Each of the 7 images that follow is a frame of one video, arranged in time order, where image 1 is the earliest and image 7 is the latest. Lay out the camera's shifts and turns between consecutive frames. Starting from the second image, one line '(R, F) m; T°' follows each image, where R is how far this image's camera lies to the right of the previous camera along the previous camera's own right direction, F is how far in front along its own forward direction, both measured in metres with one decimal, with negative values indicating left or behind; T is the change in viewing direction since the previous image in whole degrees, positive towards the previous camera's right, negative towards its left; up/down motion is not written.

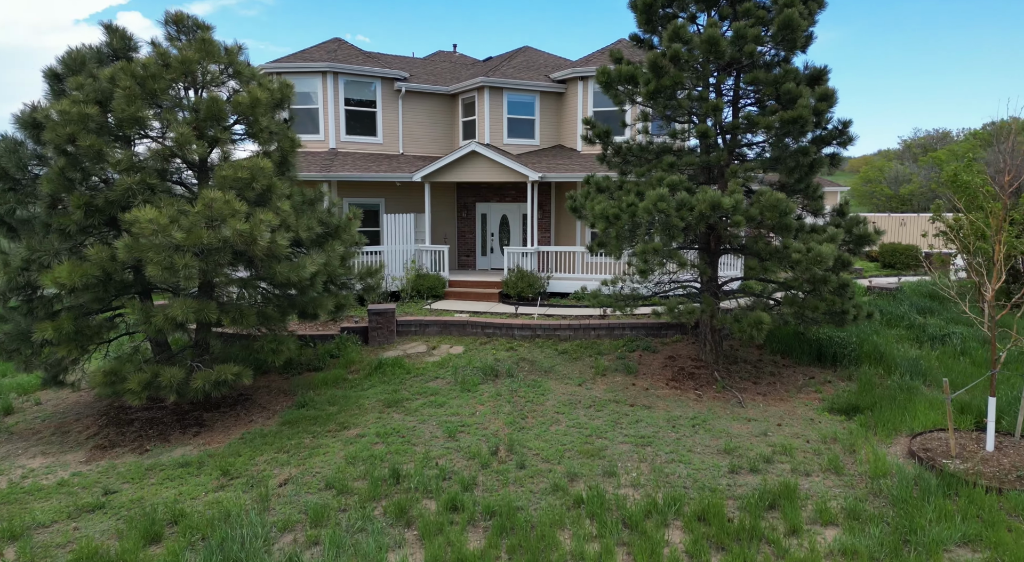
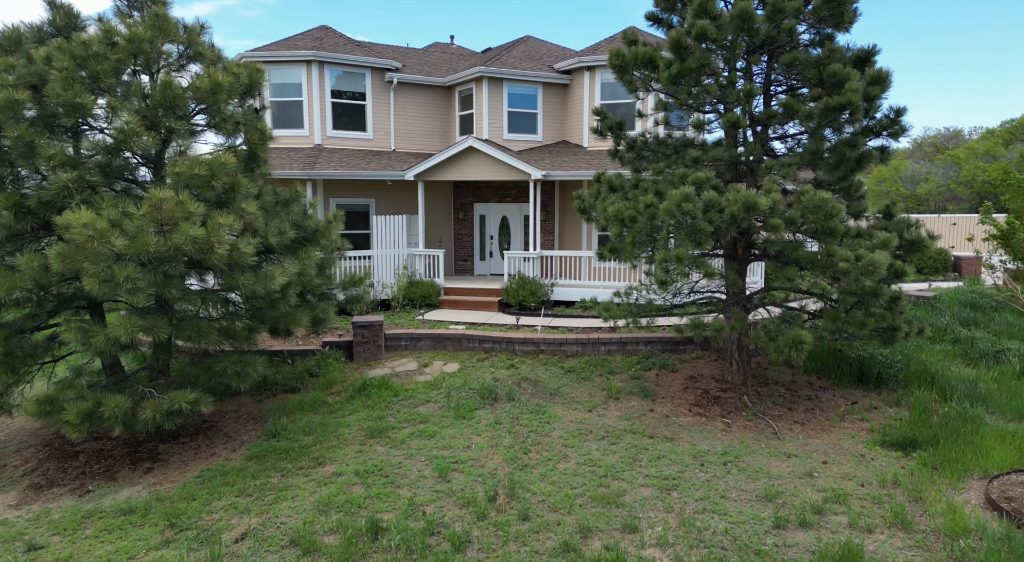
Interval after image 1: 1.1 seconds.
(0.0, +1.0) m; 0°
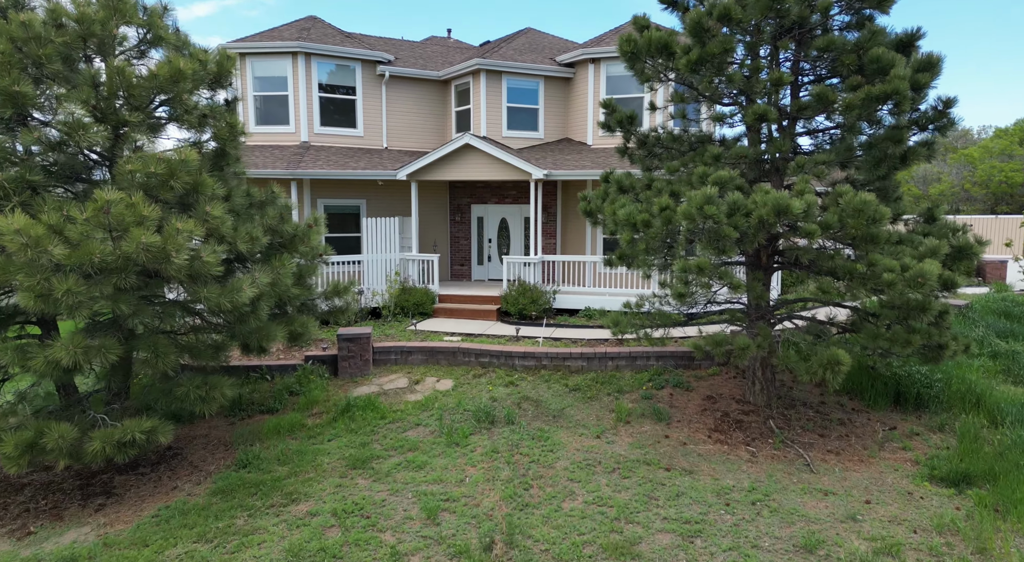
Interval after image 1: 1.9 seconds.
(0.0, +0.8) m; 0°
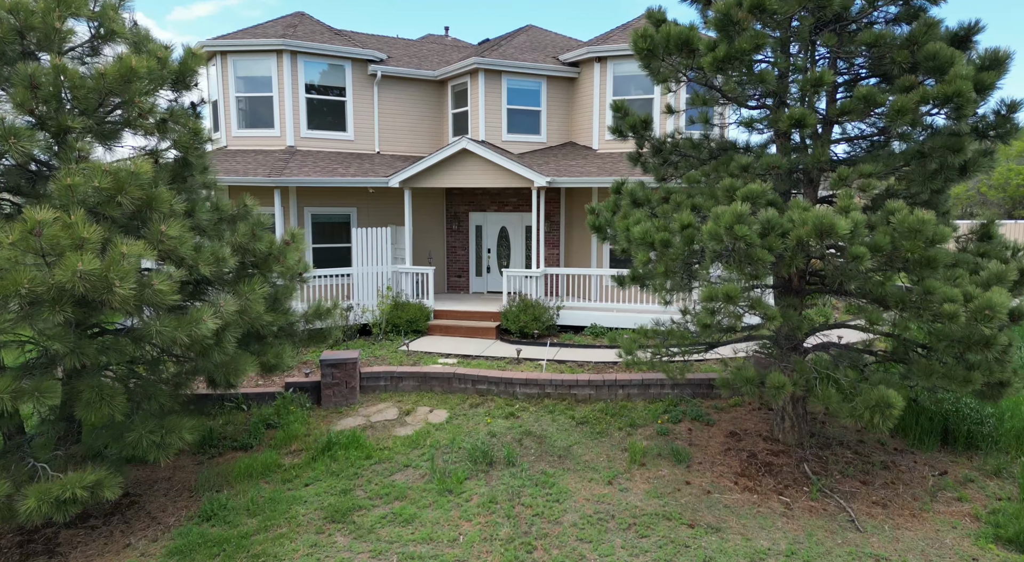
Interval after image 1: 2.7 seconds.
(0.0, +0.8) m; 0°
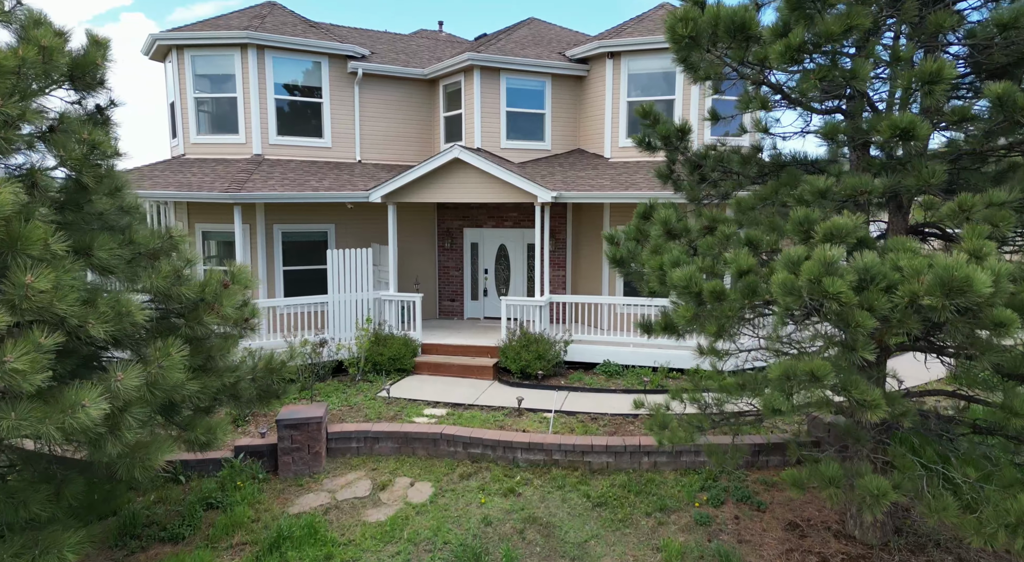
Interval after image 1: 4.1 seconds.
(0.0, +1.4) m; 0°
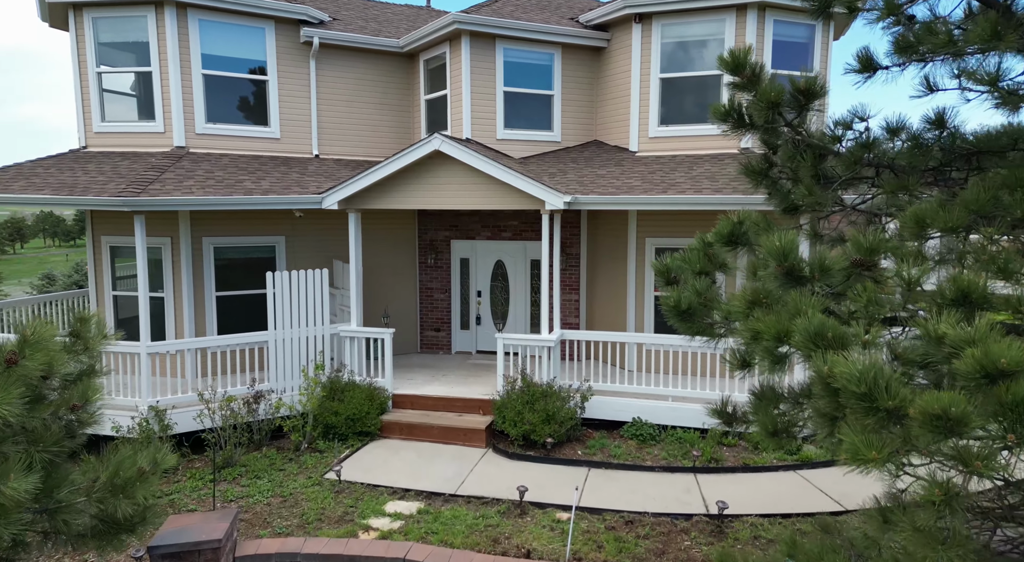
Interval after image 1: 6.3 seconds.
(0.0, +2.2) m; 0°
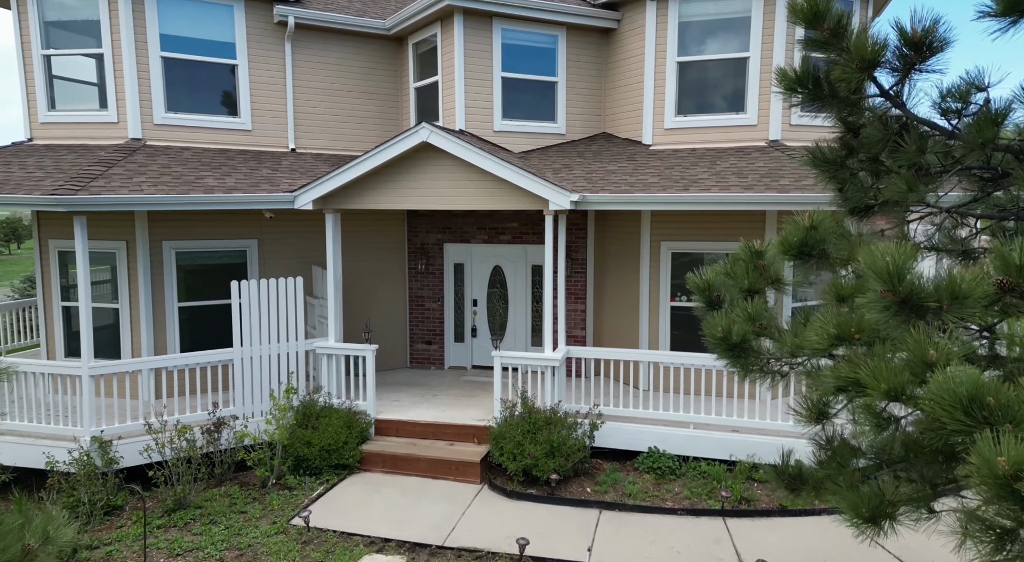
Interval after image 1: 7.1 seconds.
(0.0, +0.8) m; 0°
